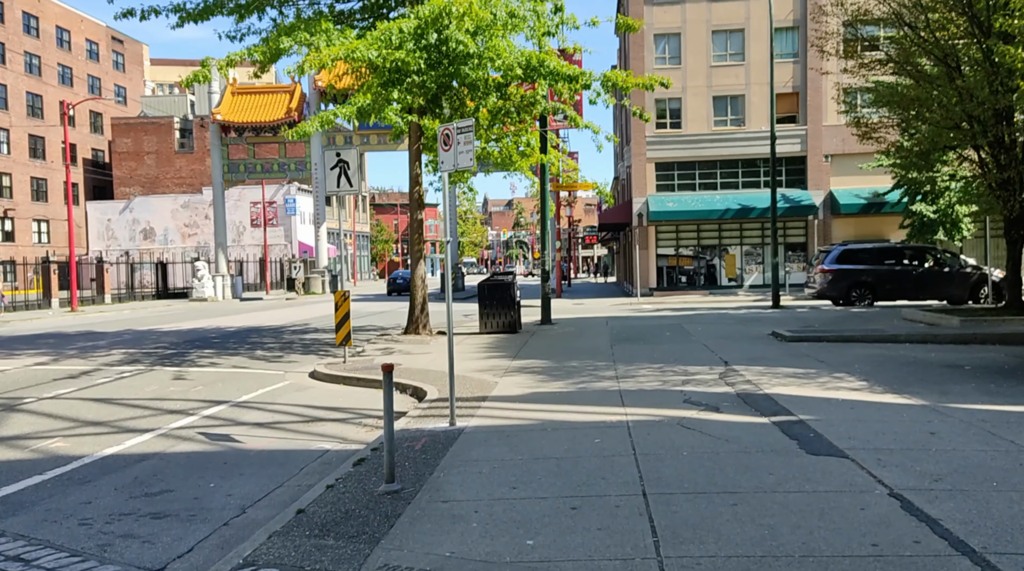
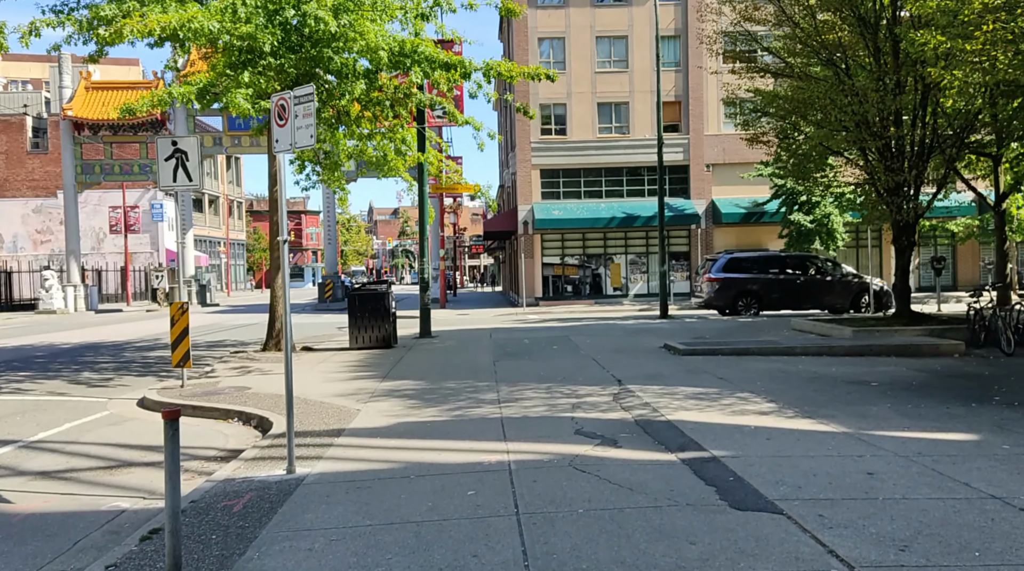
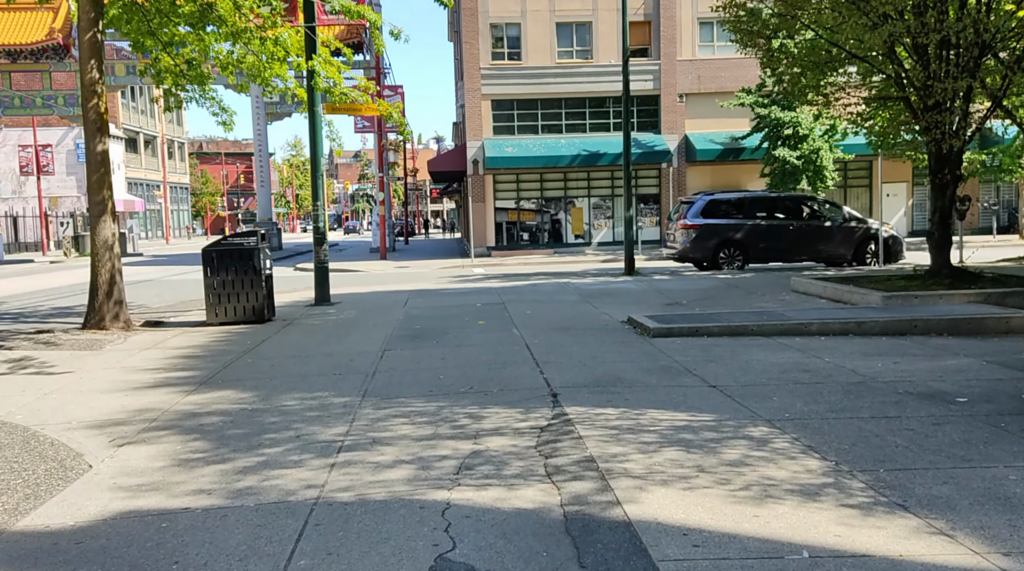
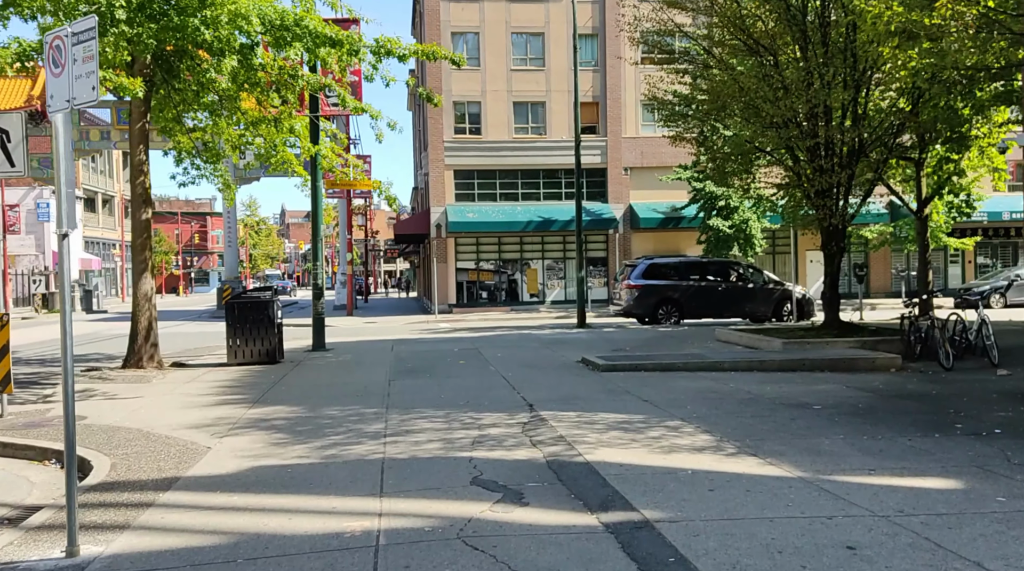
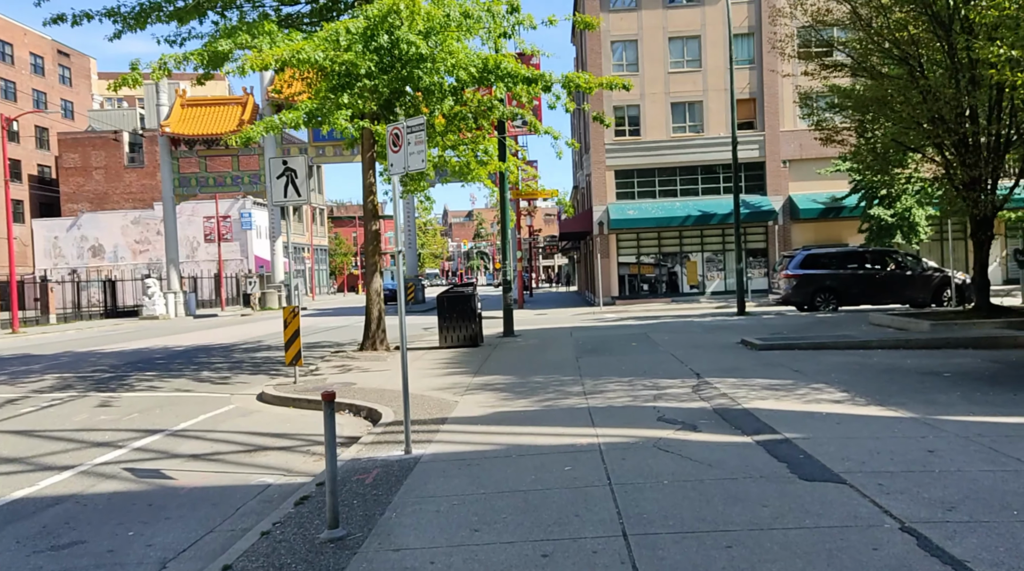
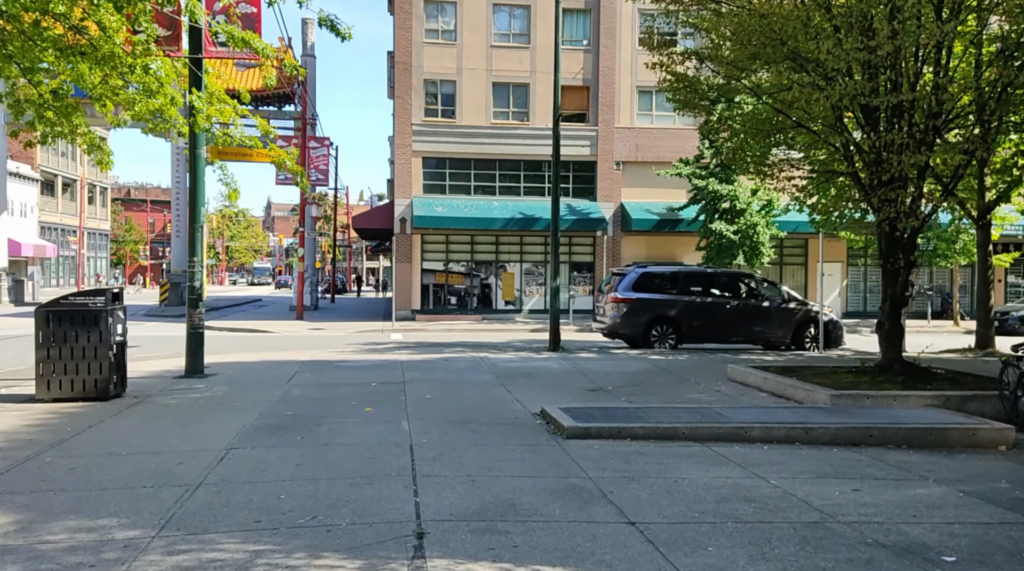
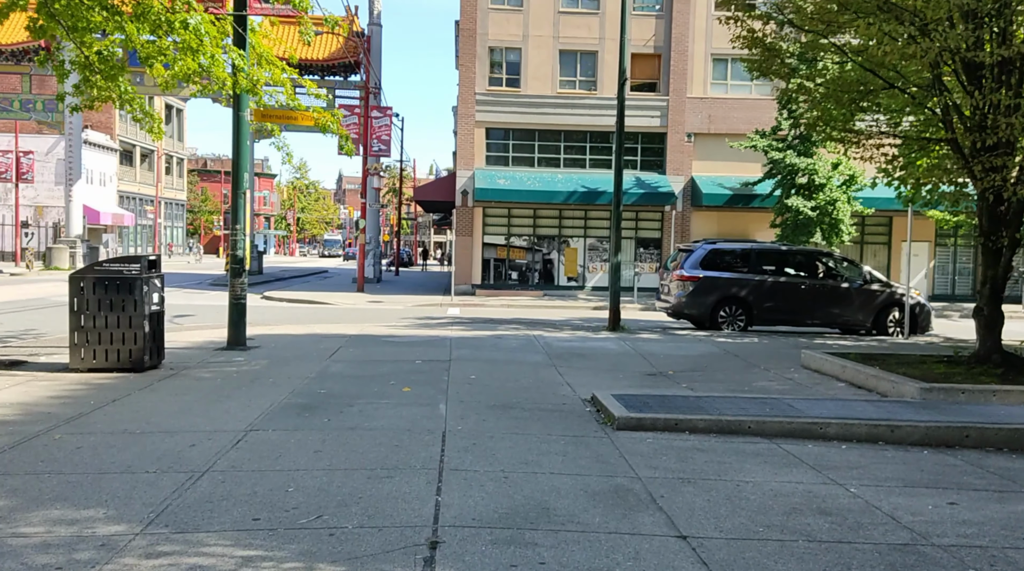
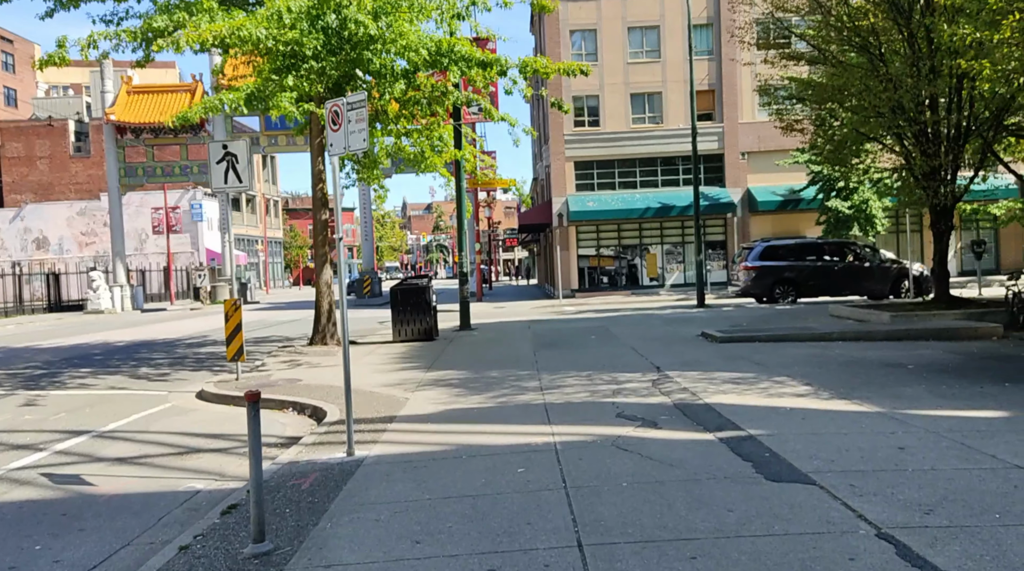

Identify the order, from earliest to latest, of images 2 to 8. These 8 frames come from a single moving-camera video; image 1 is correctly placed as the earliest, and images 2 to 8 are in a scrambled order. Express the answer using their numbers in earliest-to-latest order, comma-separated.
5, 8, 2, 4, 3, 6, 7
